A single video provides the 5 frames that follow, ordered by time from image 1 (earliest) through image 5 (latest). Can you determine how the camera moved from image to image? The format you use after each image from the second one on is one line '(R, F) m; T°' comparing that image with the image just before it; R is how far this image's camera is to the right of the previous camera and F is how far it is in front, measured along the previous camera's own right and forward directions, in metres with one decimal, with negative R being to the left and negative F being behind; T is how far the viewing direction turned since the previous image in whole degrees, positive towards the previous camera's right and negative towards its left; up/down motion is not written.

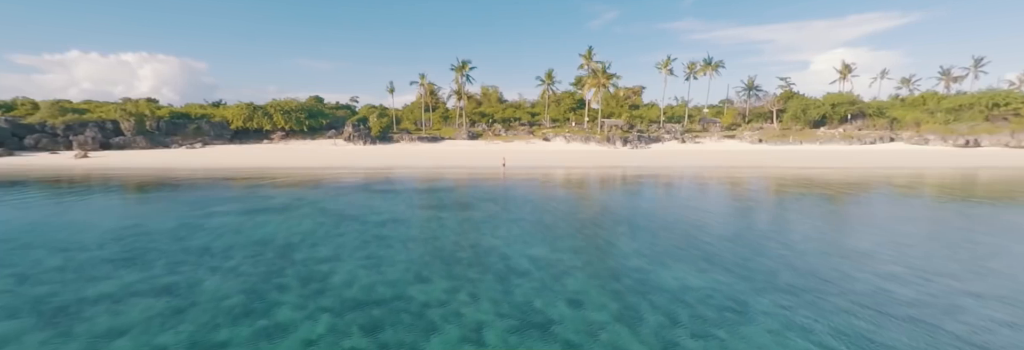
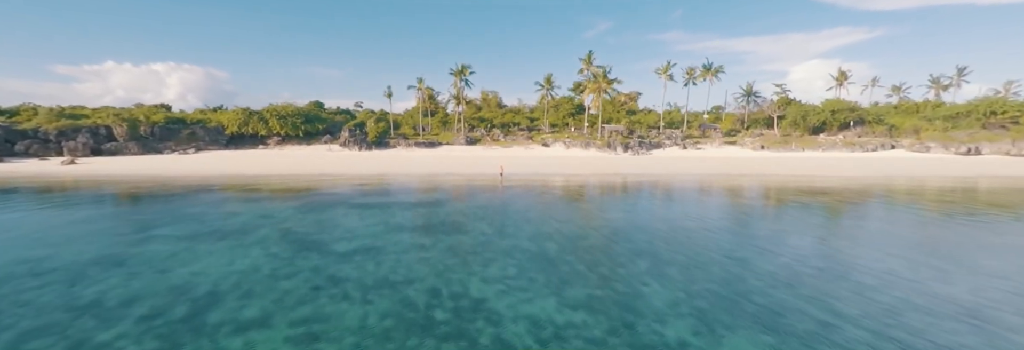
(0.0, +1.0) m; 0°
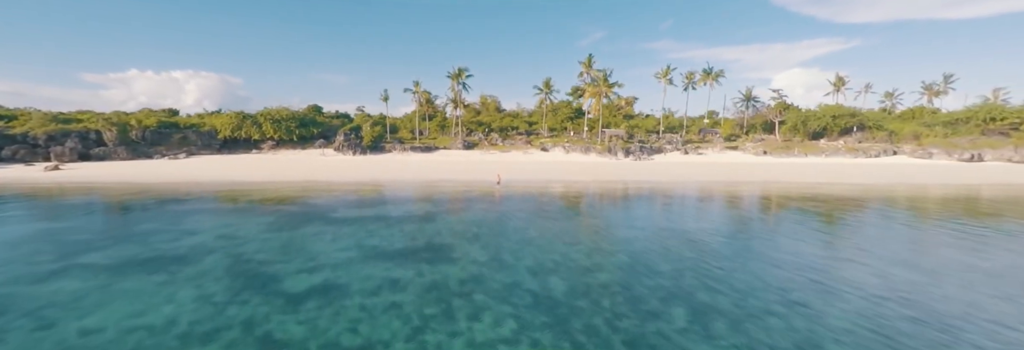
(0.0, +1.3) m; 0°
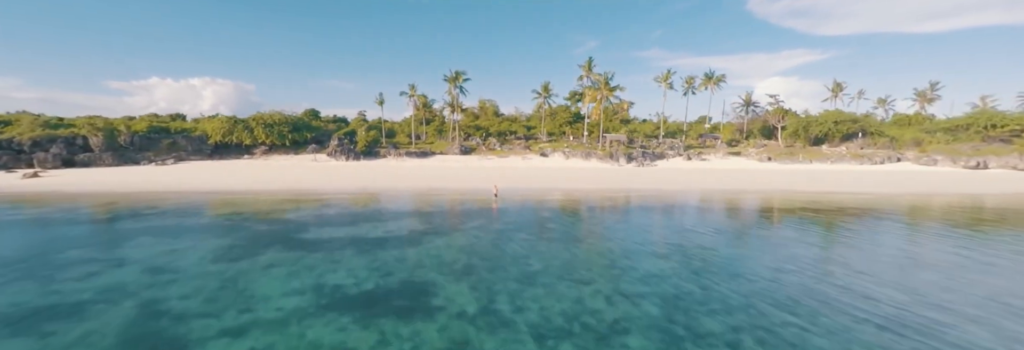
(0.0, +1.6) m; 0°
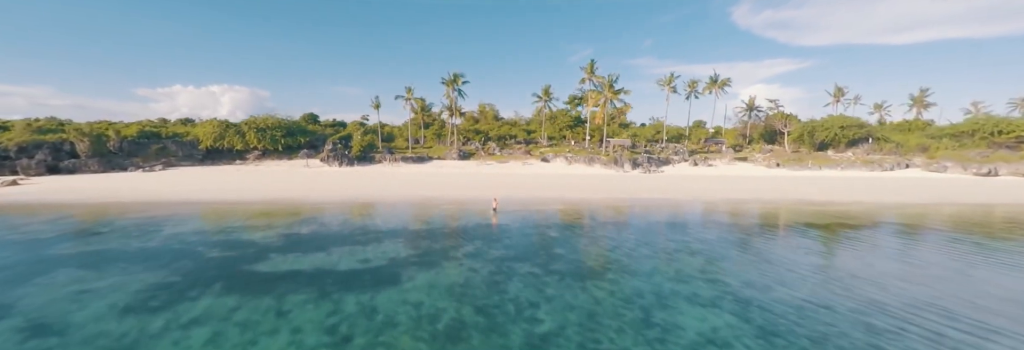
(-0.1, +2.0) m; 0°
